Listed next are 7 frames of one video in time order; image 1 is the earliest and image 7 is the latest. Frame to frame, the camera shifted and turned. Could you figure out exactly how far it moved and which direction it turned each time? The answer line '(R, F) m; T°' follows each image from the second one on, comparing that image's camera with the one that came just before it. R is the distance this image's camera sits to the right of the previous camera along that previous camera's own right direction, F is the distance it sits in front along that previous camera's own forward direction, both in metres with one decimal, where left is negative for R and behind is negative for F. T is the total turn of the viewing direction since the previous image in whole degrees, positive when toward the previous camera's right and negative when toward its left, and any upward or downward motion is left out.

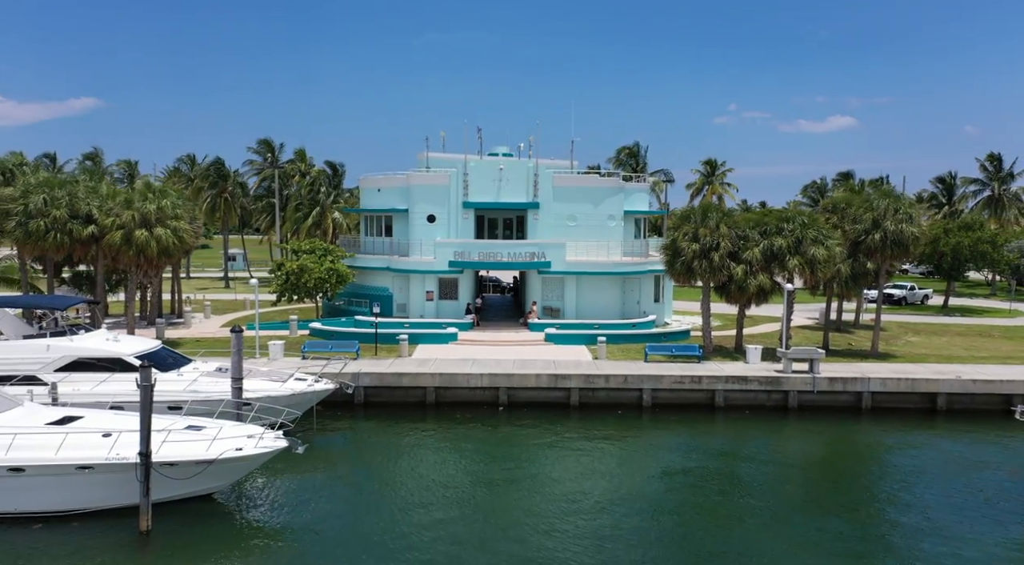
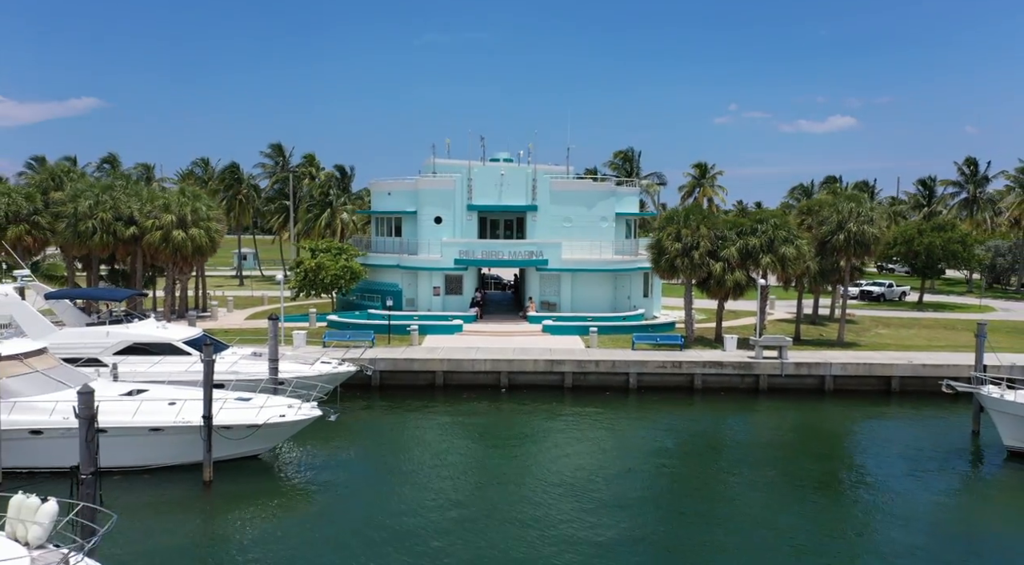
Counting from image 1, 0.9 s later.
(0.0, -3.0) m; 0°
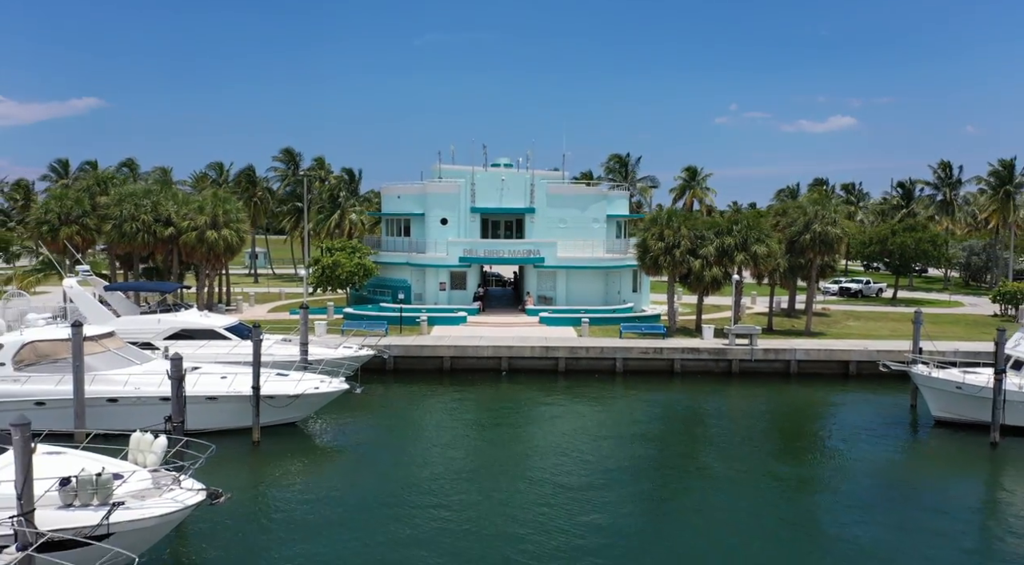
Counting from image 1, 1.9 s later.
(0.0, -3.4) m; 0°
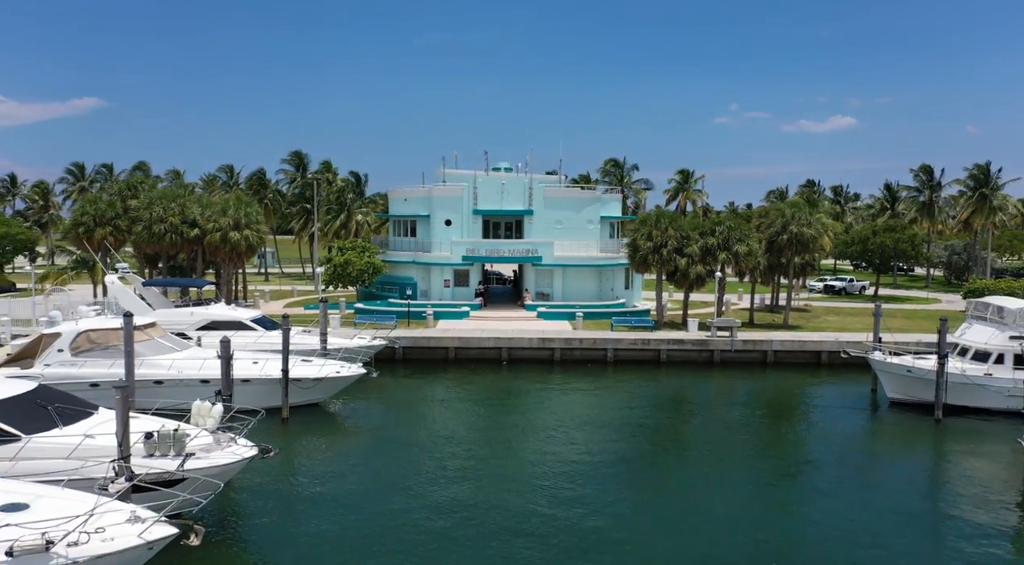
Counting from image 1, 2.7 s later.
(0.0, -2.8) m; 0°
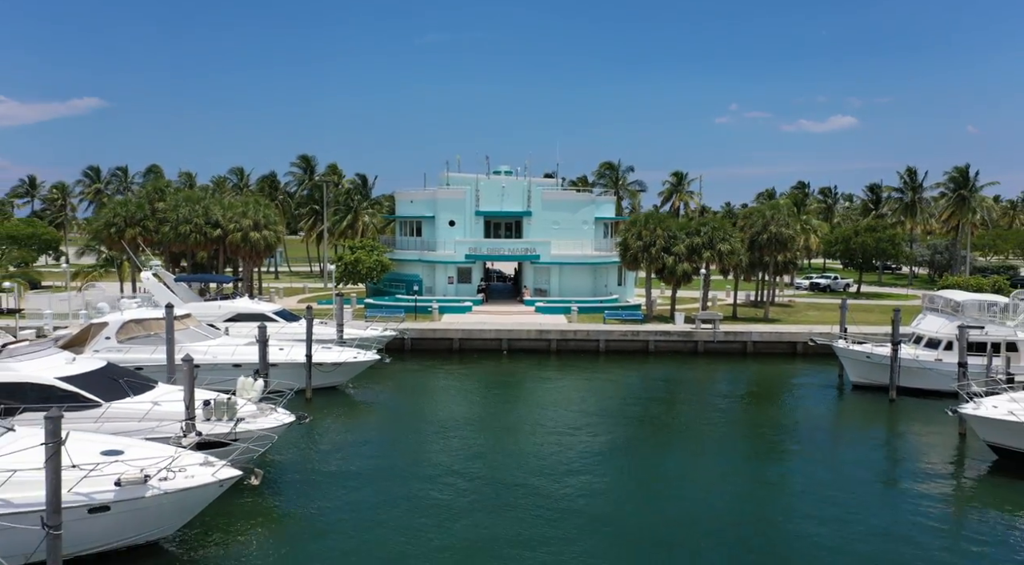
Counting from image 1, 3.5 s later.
(0.0, -2.9) m; 0°
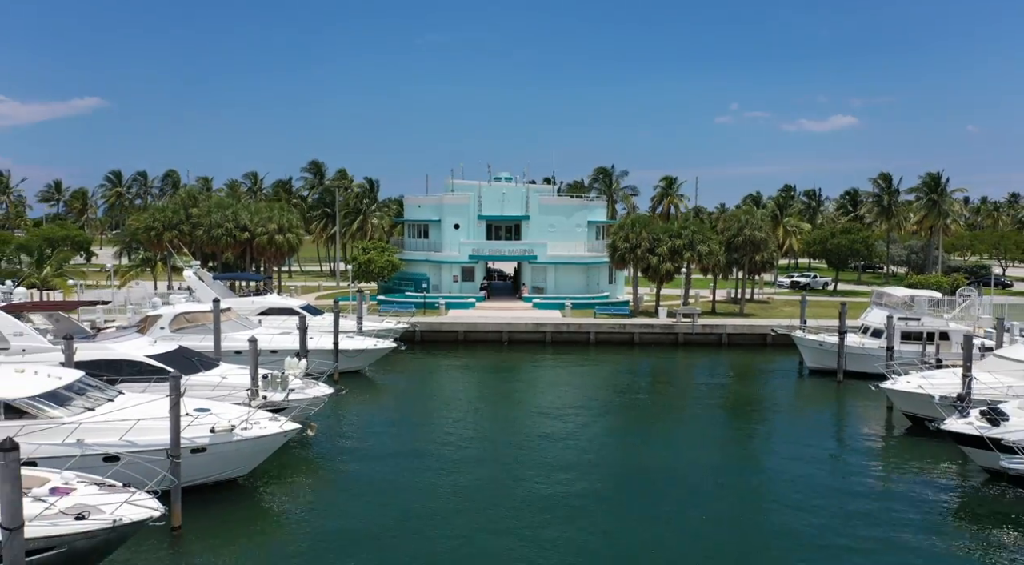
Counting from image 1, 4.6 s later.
(0.0, -4.3) m; 0°
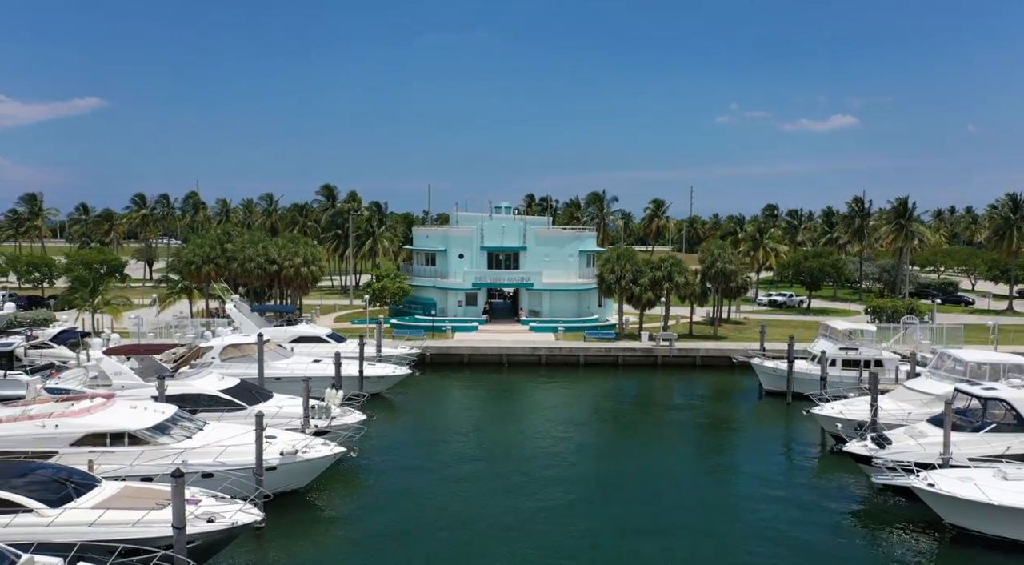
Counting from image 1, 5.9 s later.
(+0.1, -5.6) m; 0°
